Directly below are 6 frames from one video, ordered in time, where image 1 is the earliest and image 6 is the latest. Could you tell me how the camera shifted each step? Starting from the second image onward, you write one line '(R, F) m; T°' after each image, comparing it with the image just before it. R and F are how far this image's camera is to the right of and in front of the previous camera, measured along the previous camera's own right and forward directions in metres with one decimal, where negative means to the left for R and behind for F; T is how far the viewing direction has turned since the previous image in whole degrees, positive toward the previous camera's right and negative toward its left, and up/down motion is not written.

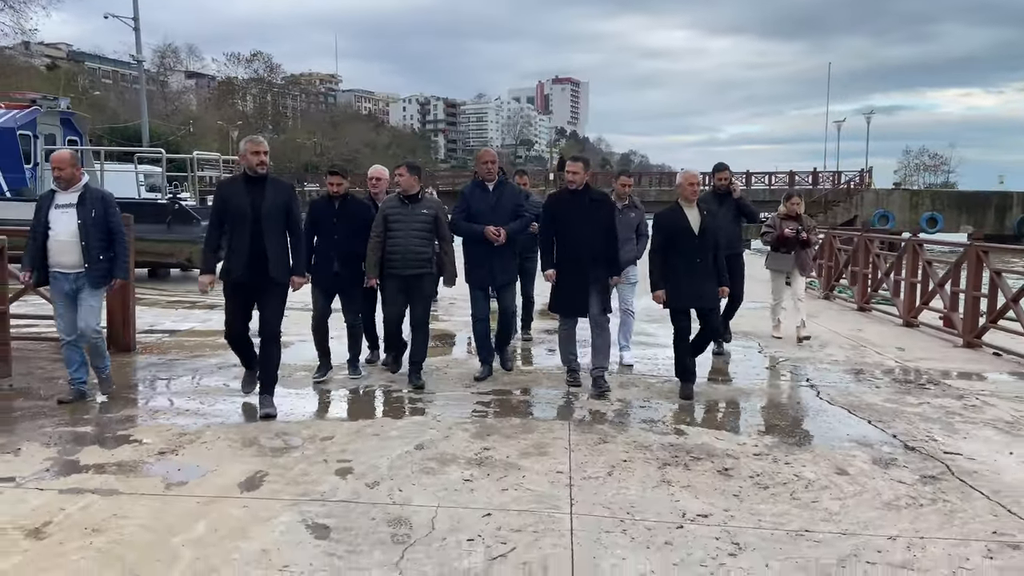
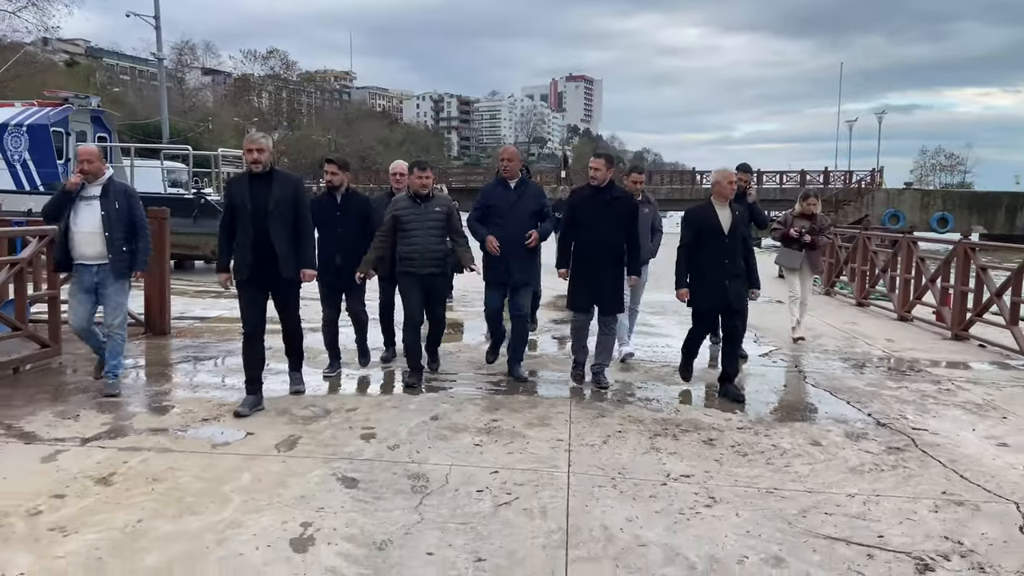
(0.0, -0.4) m; -1°
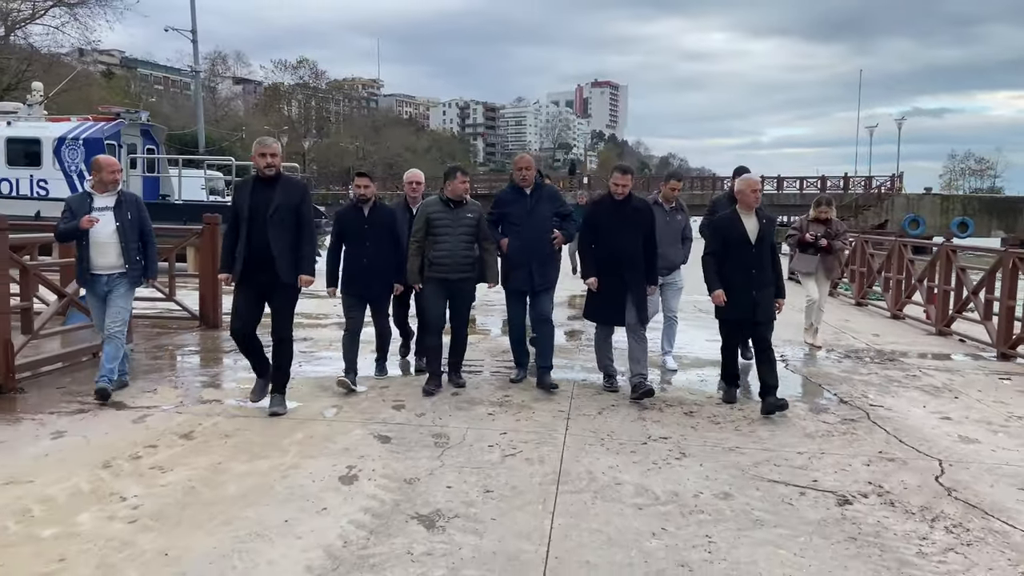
(+0.1, -0.7) m; -2°
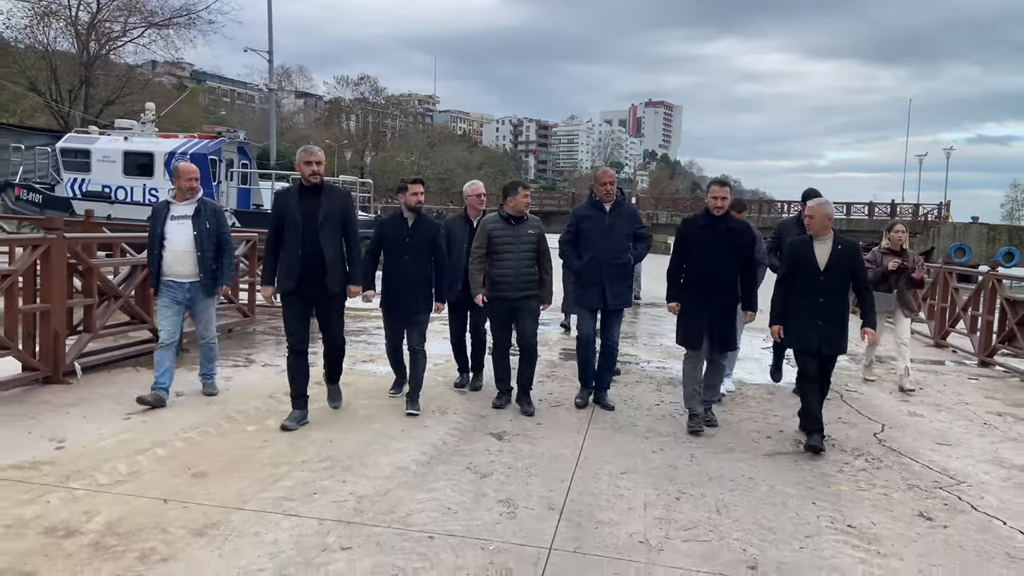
(0.0, -1.4) m; -4°
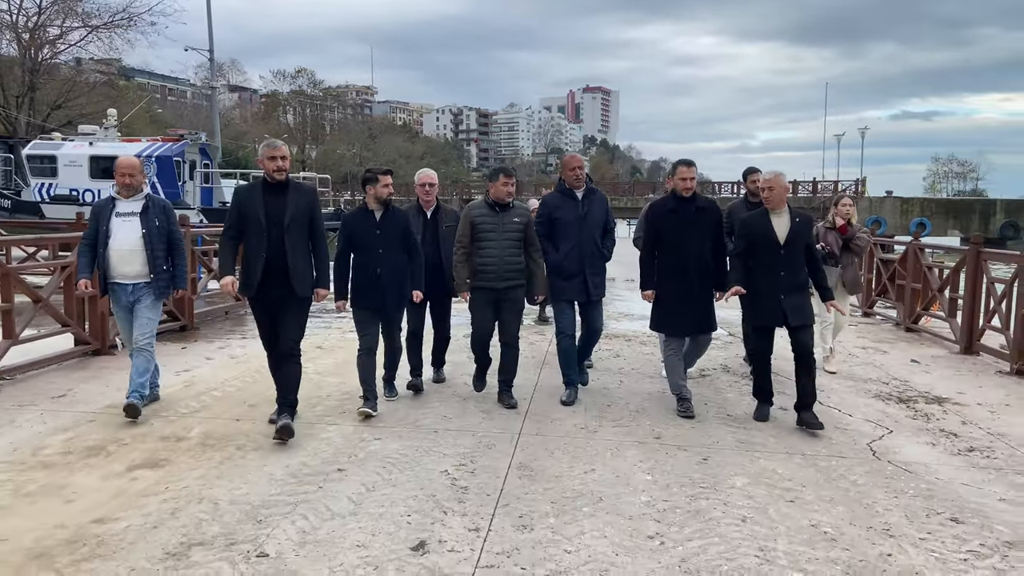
(-0.2, -1.3) m; +4°
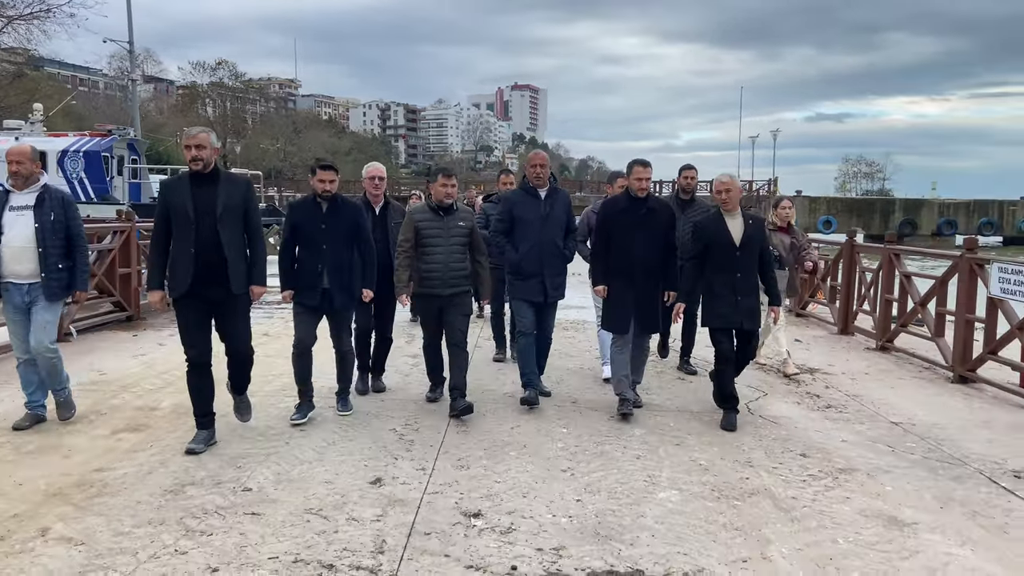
(0.0, -0.7) m; +5°
